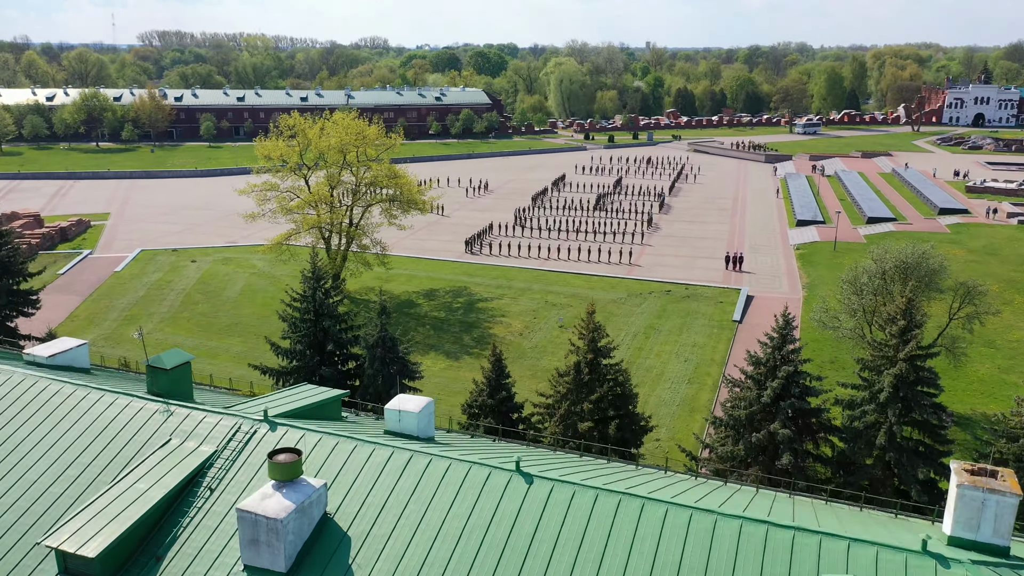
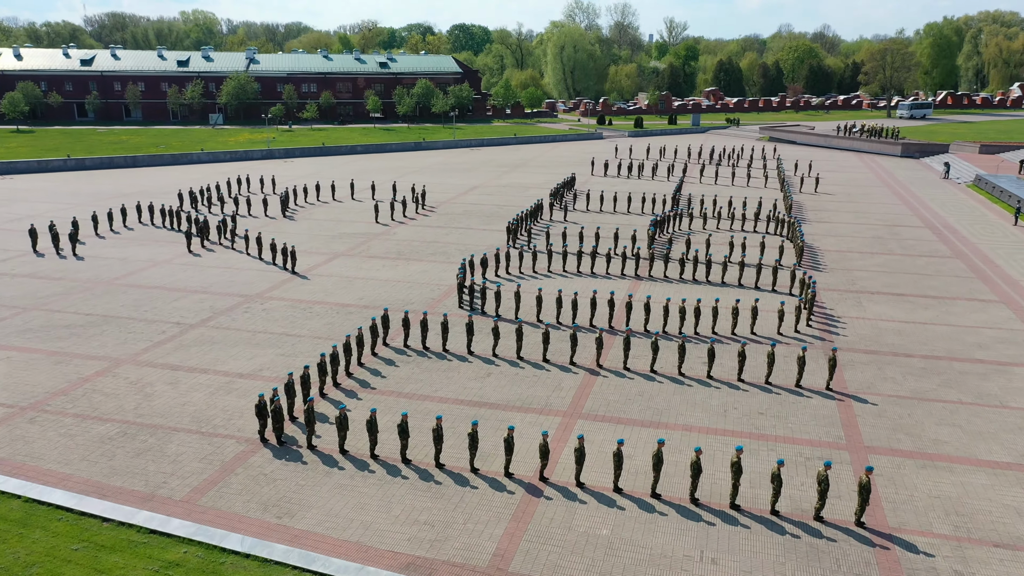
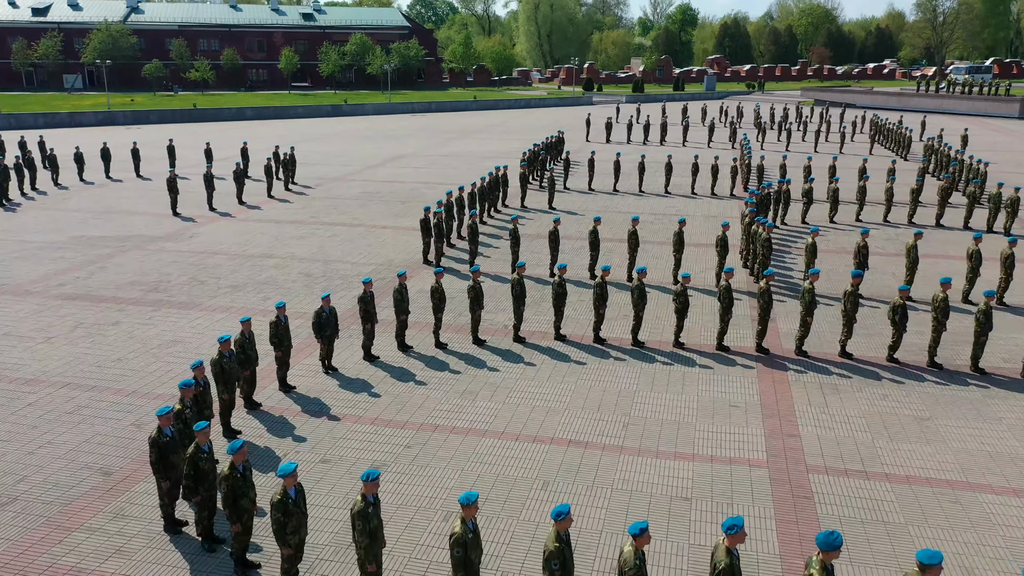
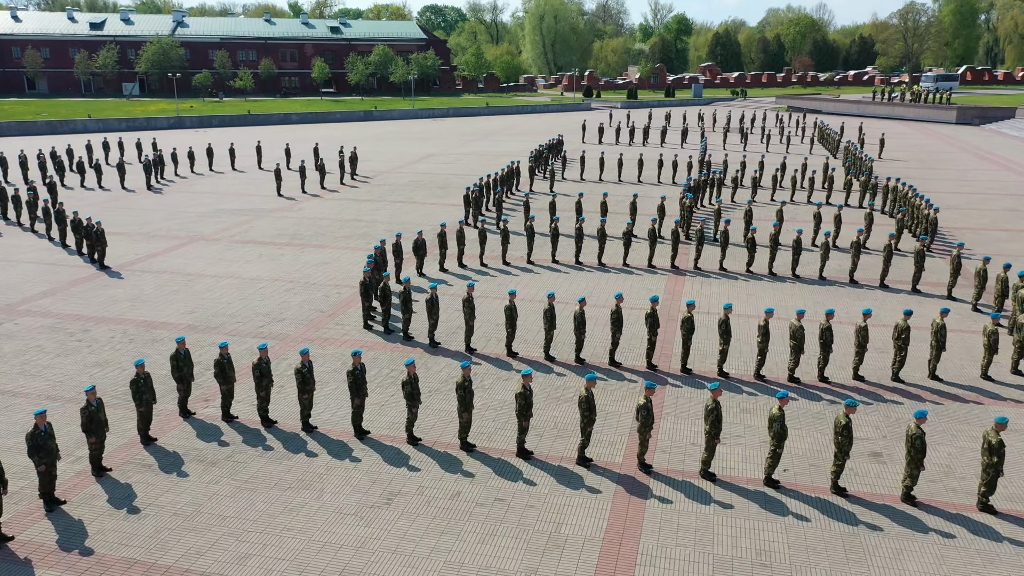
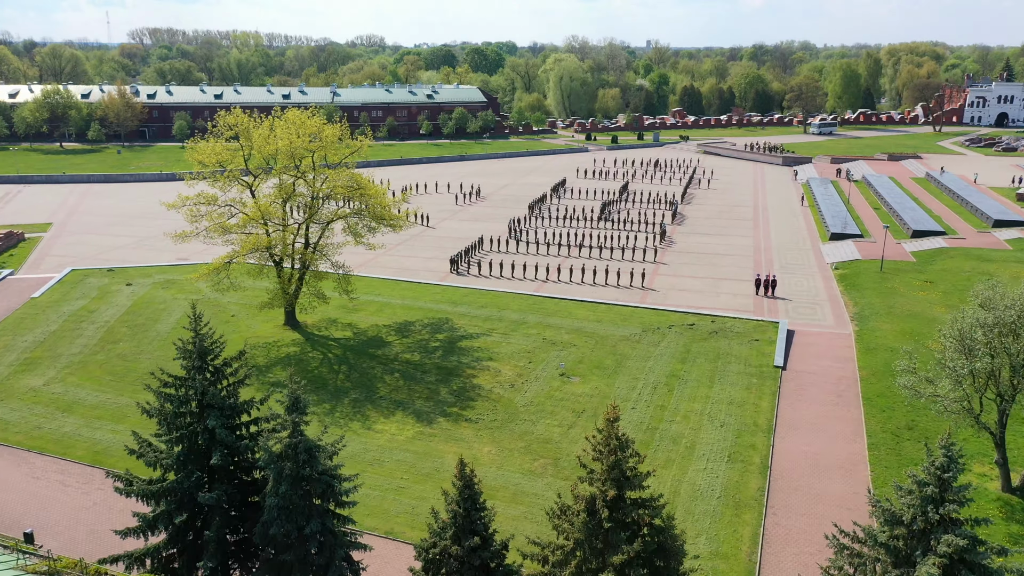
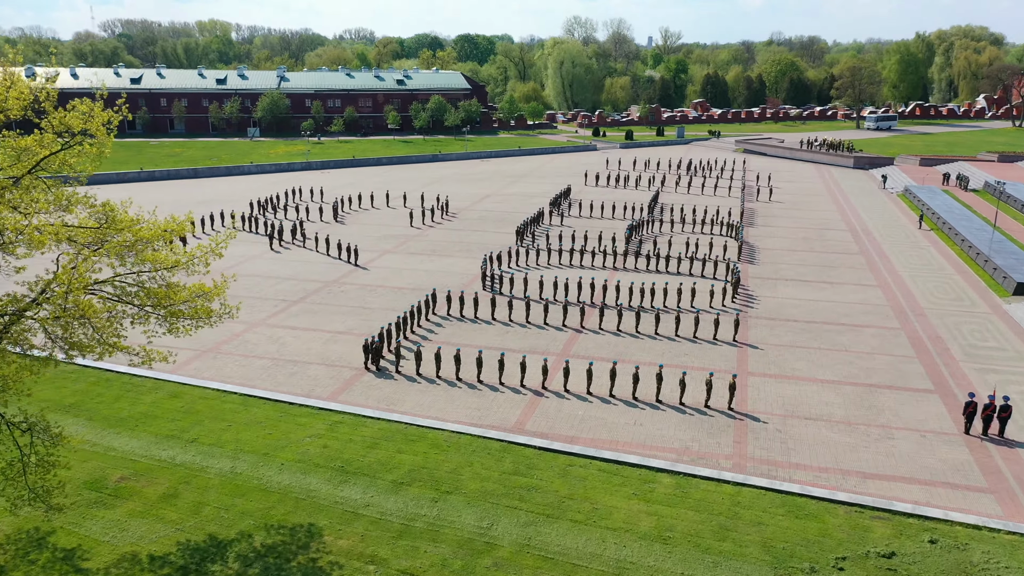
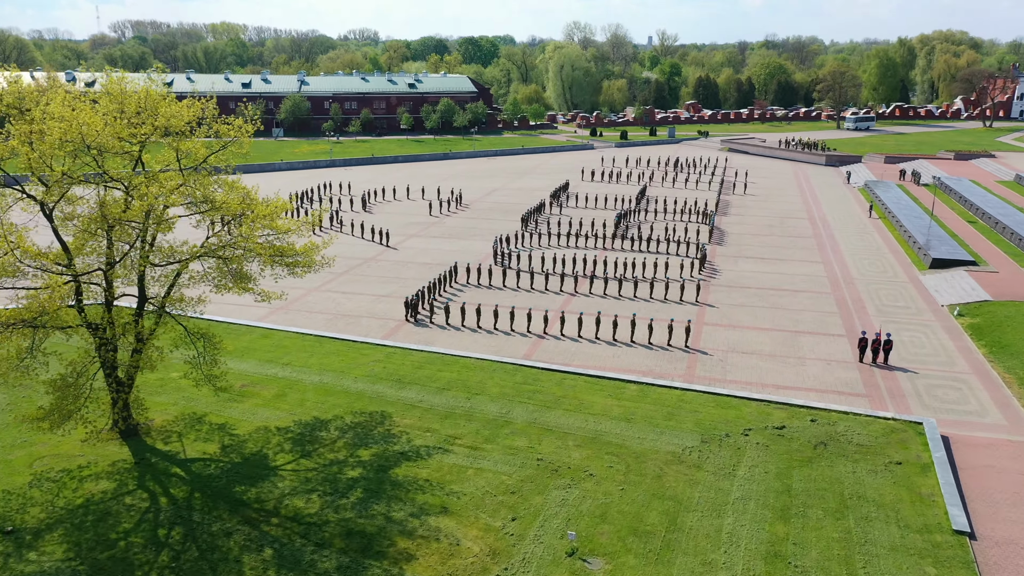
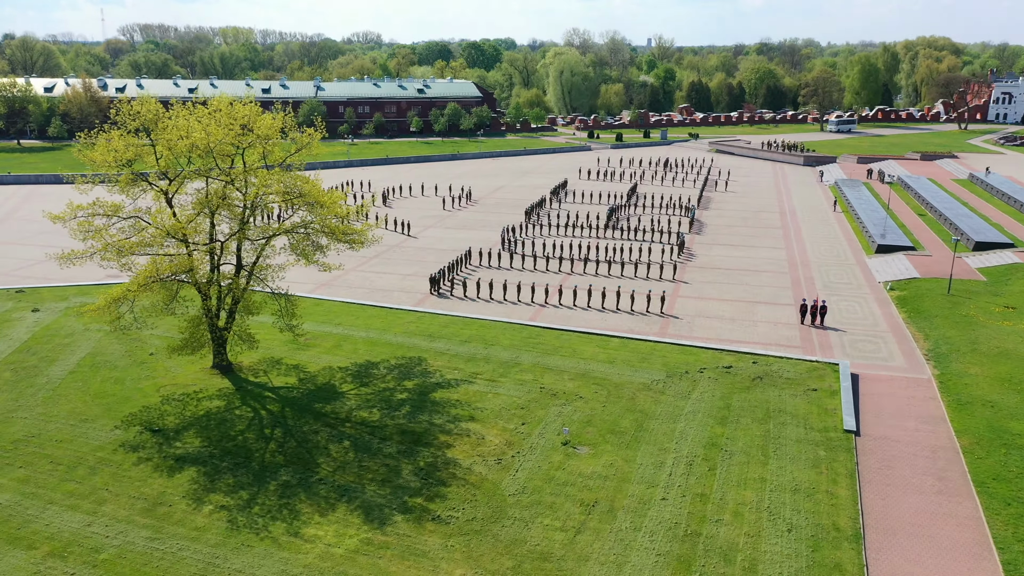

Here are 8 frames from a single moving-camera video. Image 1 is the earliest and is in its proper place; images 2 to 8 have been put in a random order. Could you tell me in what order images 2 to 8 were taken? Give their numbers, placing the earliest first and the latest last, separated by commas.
5, 8, 7, 6, 2, 4, 3
